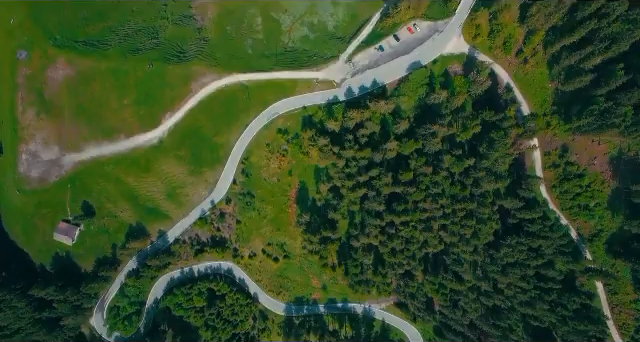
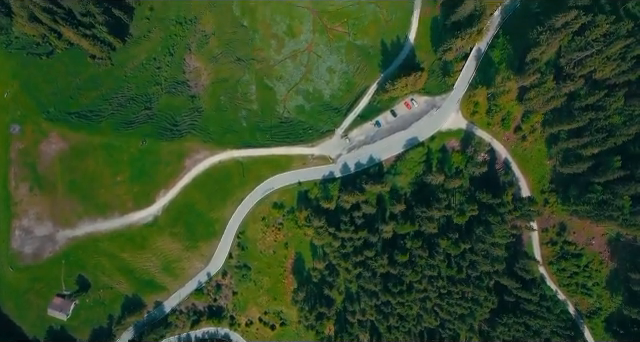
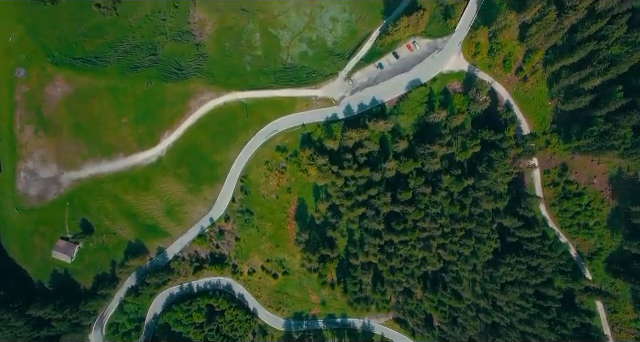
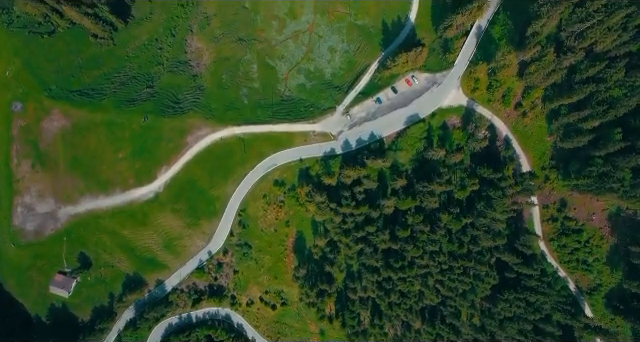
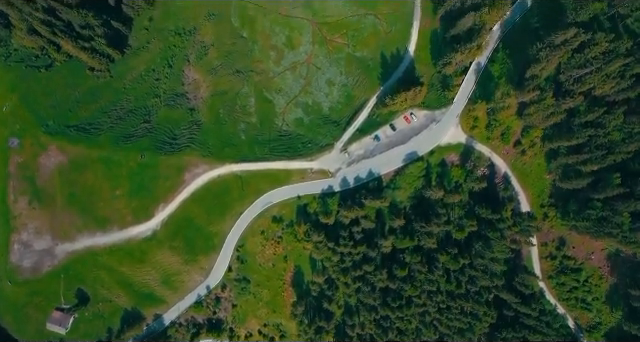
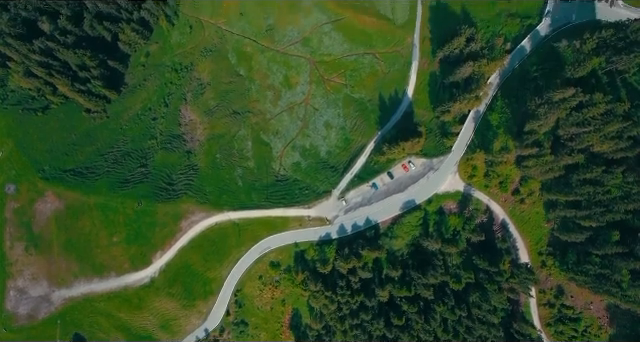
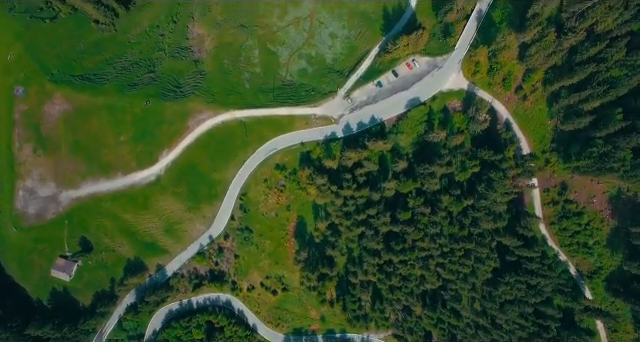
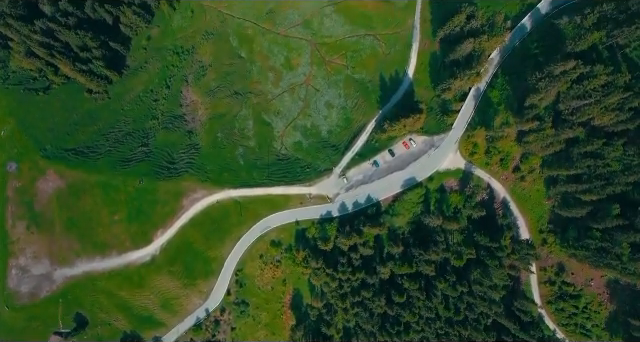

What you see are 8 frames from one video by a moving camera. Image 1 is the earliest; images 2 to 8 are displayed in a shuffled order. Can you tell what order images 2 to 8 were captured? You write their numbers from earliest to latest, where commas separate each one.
3, 7, 4, 2, 5, 8, 6
